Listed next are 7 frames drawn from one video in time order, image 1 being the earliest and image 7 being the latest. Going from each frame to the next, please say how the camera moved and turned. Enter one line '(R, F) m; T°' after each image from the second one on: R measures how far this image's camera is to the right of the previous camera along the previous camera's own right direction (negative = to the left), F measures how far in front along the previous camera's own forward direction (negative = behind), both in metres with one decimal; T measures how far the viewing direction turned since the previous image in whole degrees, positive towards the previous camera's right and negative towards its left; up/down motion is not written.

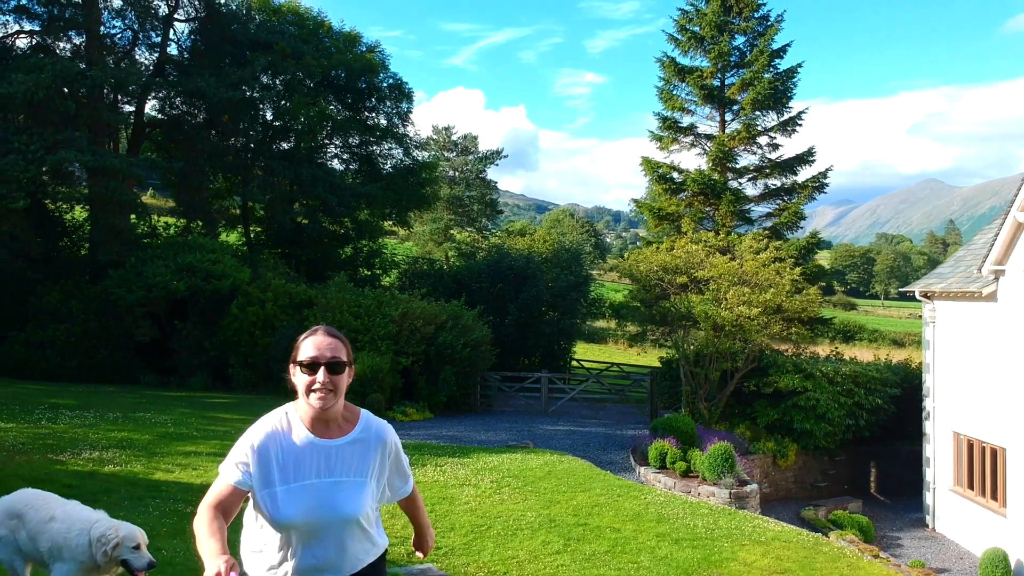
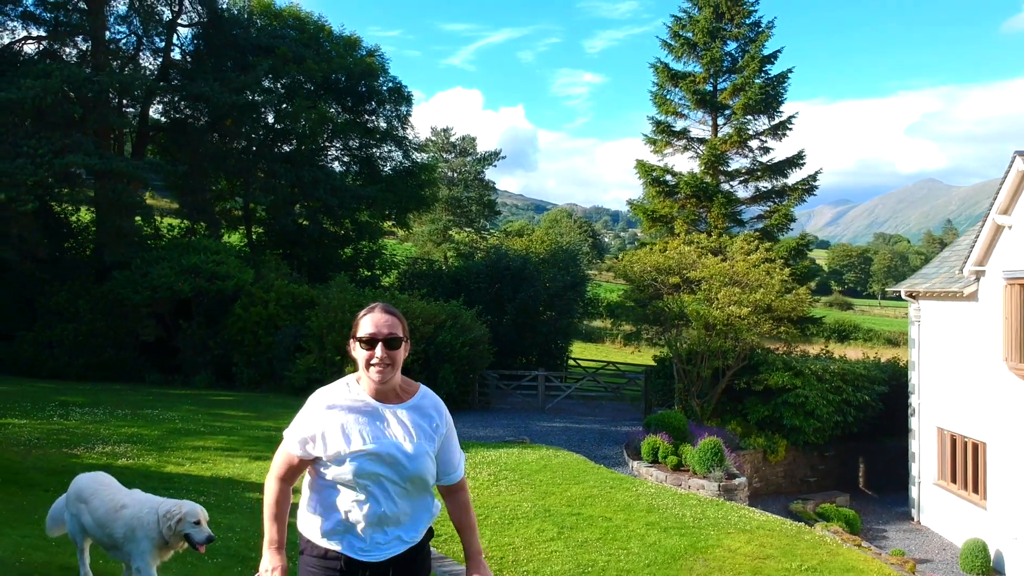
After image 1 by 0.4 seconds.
(0.0, -0.6) m; 0°
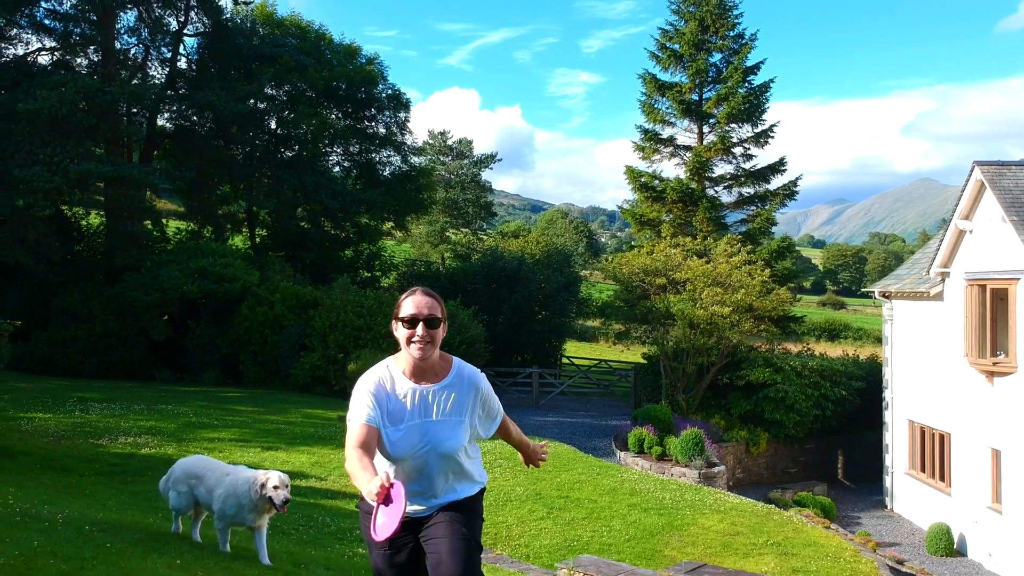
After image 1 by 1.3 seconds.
(+0.1, -1.1) m; 0°
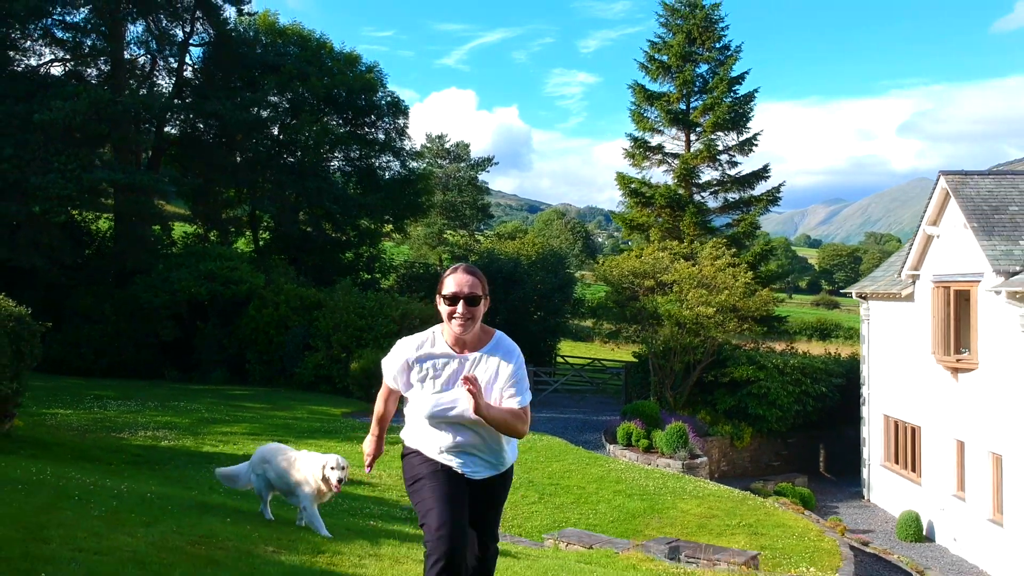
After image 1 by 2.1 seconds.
(+0.1, -1.1) m; 0°
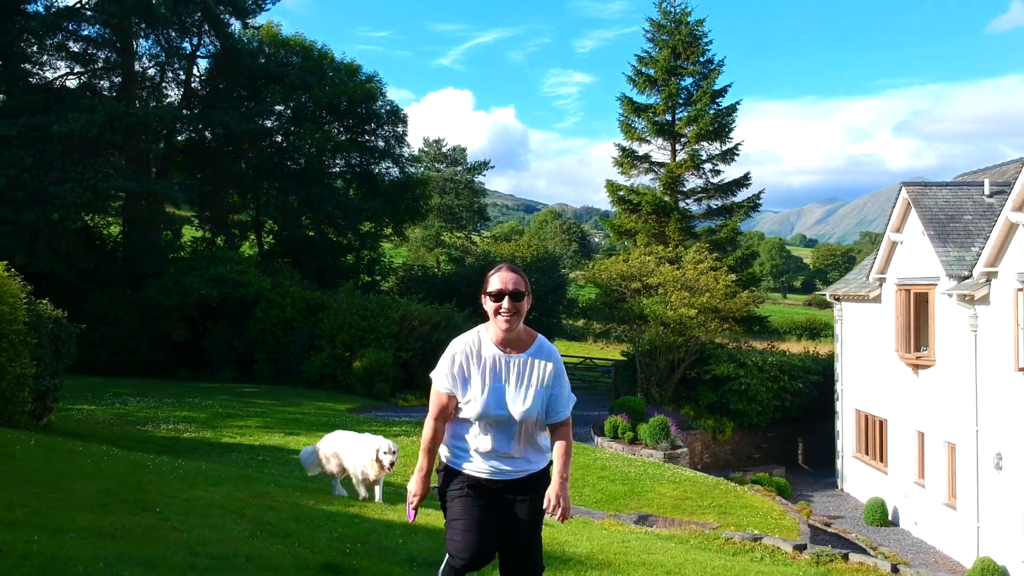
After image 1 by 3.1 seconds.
(+0.1, -1.4) m; 0°
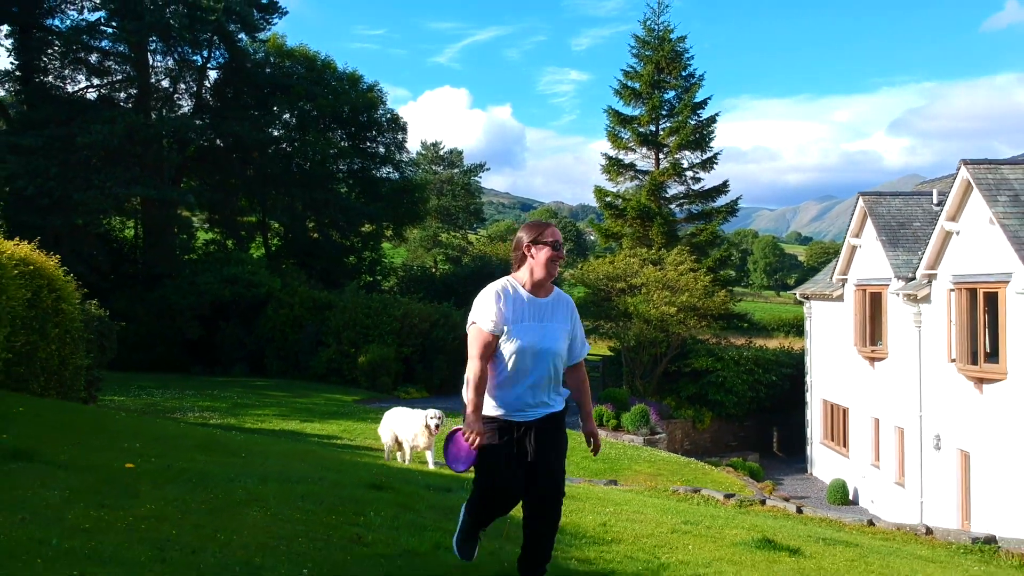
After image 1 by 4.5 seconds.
(+0.1, -1.9) m; 0°
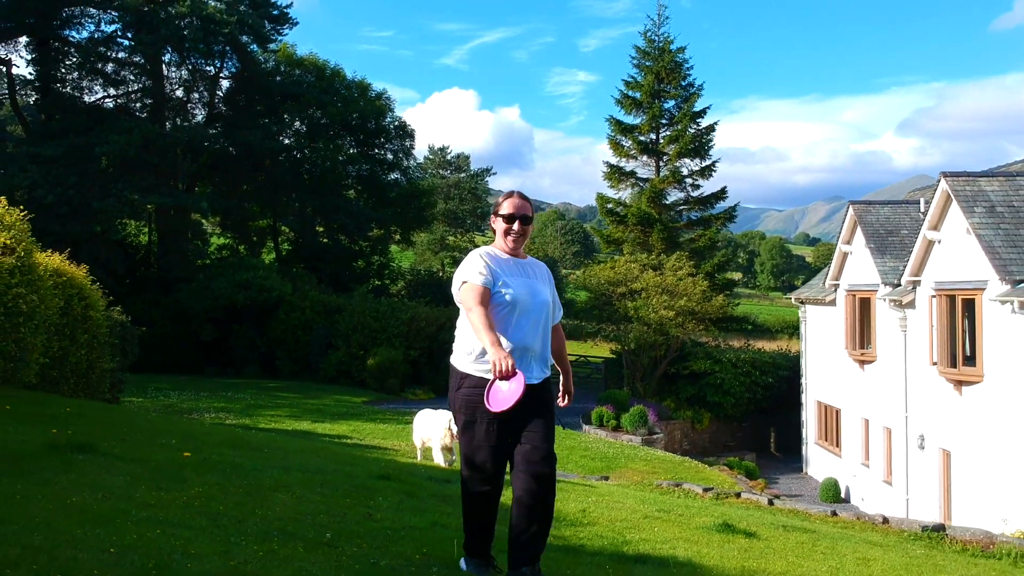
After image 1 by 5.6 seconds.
(+0.1, -0.8) m; -1°
